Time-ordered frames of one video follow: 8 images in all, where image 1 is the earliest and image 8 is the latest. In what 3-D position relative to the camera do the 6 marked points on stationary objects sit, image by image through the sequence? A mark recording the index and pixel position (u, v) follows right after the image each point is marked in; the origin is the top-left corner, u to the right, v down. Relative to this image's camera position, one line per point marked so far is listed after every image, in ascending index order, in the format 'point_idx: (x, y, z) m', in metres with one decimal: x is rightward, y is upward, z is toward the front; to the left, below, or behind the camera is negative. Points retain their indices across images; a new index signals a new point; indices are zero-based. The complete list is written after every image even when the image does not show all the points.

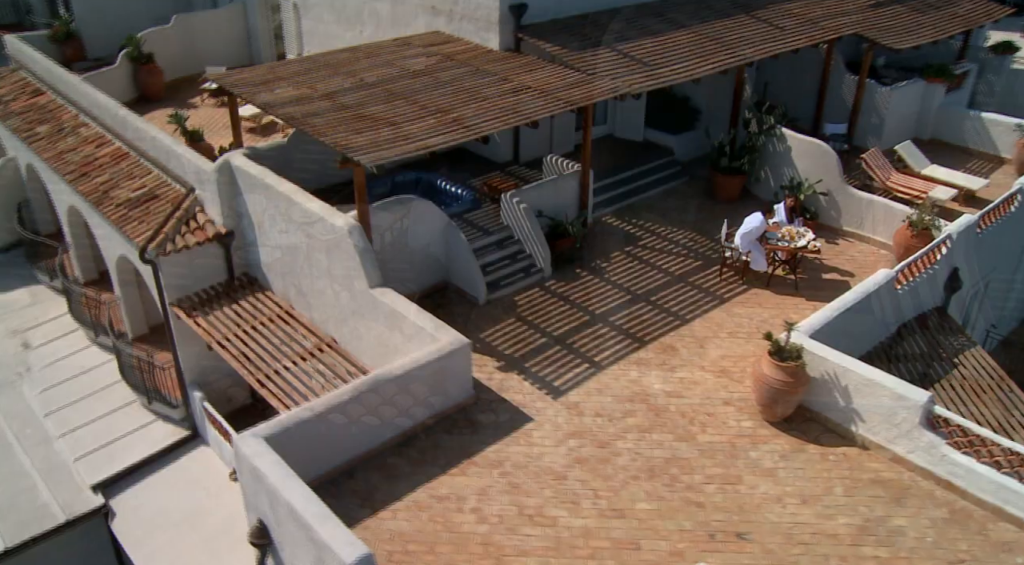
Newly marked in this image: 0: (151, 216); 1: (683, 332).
0: (-6.0, +1.1, +14.0) m
1: (+2.4, -0.7, +11.8) m
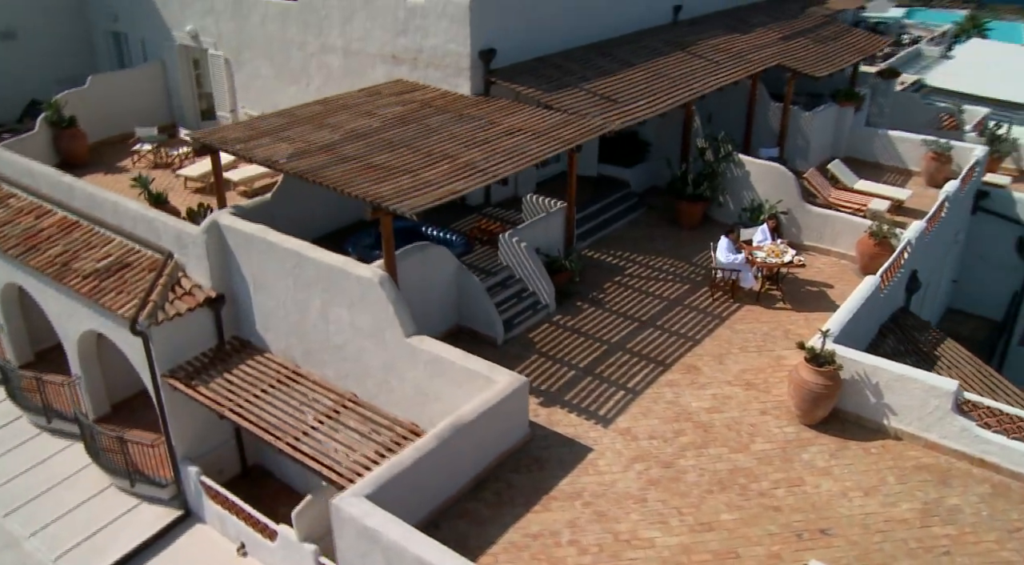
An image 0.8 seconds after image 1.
0: (-6.0, -0.1, +13.3) m
1: (+2.7, -1.0, +12.4) m
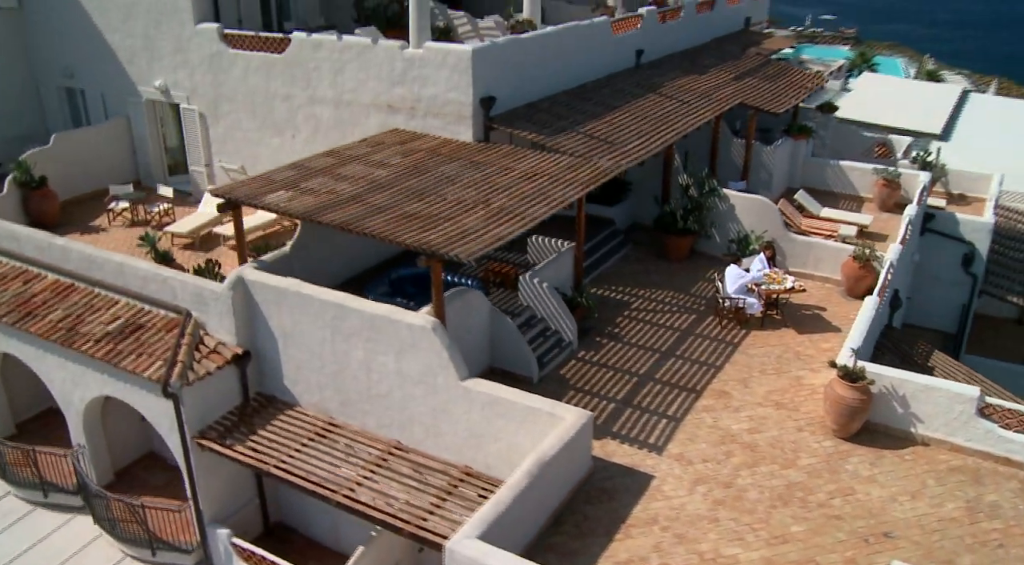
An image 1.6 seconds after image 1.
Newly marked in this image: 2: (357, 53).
0: (-5.6, -1.0, +13.0) m
1: (+3.3, -1.4, +13.0) m
2: (-2.9, +4.4, +16.2) m
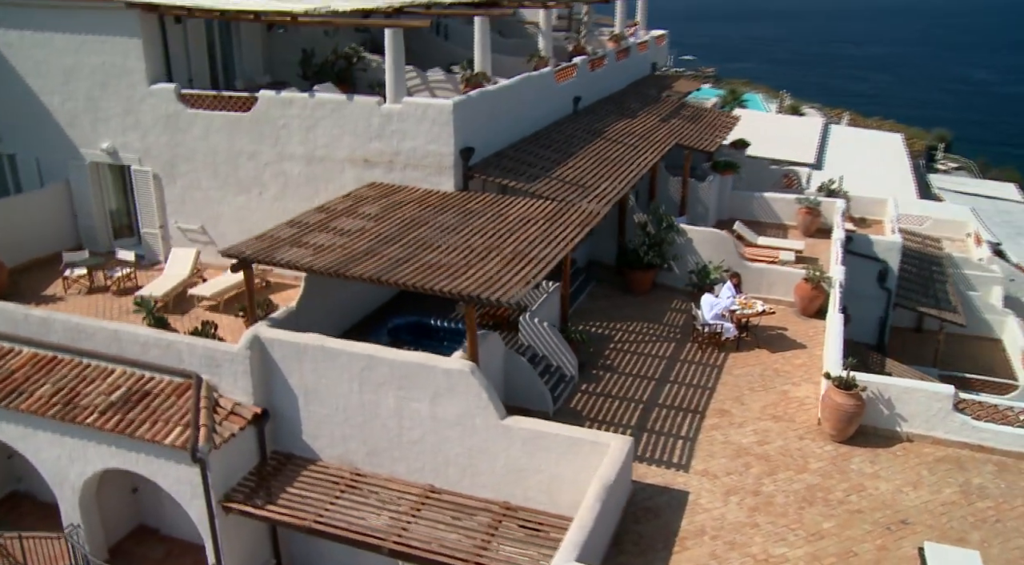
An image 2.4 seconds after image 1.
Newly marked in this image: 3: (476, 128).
0: (-5.3, -2.0, +12.7) m
1: (+3.5, -1.9, +14.2) m
2: (-3.5, +3.4, +16.5) m
3: (-0.7, +3.0, +16.6) m
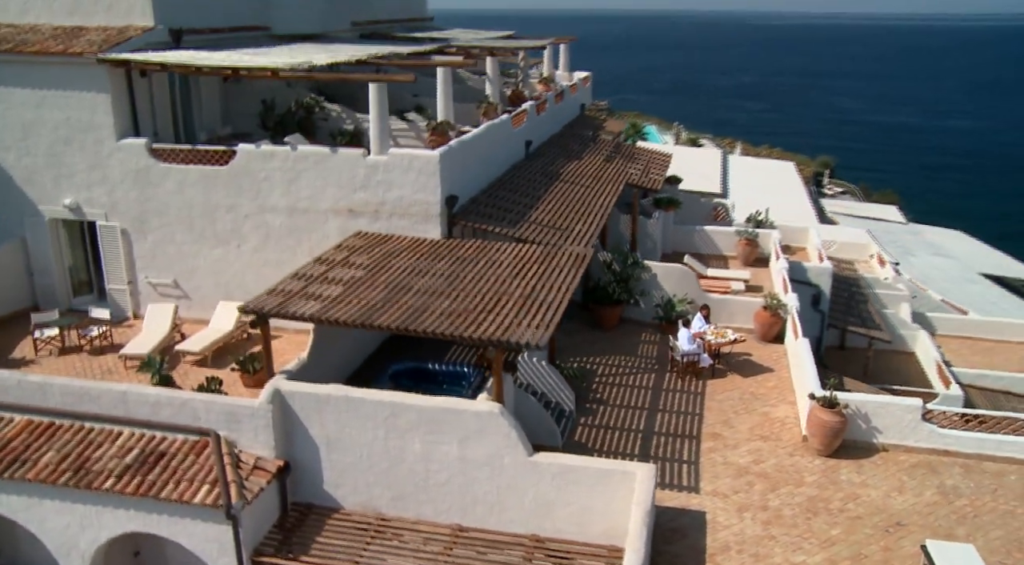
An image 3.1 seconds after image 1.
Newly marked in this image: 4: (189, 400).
0: (-4.9, -2.9, +12.7) m
1: (+3.5, -2.5, +15.3) m
2: (-3.9, +2.4, +16.9) m
3: (-1.1, +2.1, +17.3) m
4: (-5.1, -1.8, +13.3) m
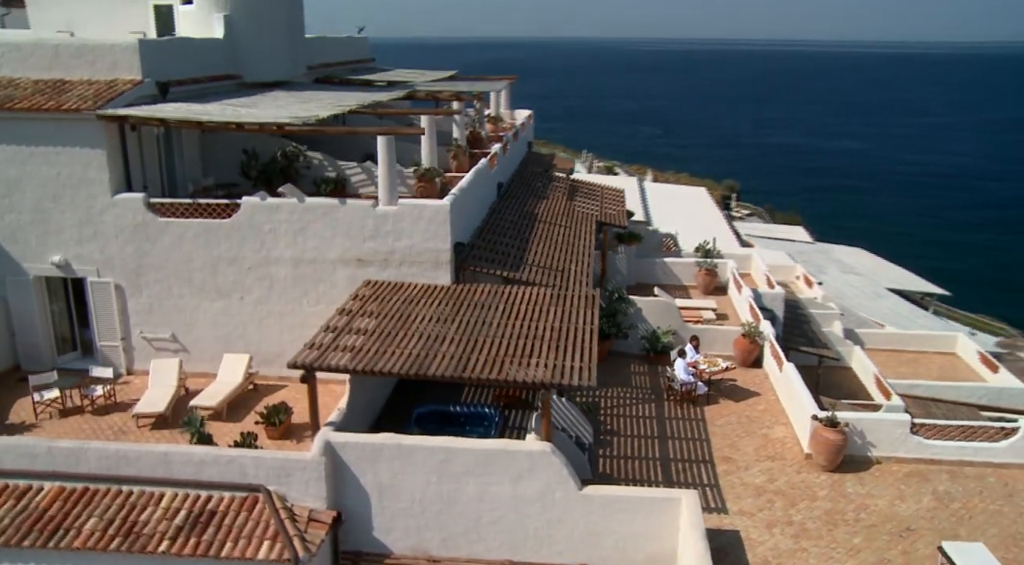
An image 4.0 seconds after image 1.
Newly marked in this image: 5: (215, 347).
0: (-4.1, -3.8, +12.9) m
1: (+4.0, -3.1, +16.4) m
2: (-3.9, +1.4, +17.2) m
3: (-1.1, +1.2, +18.0) m
4: (-4.4, -2.8, +13.4) m
5: (-6.4, -1.4, +18.3) m
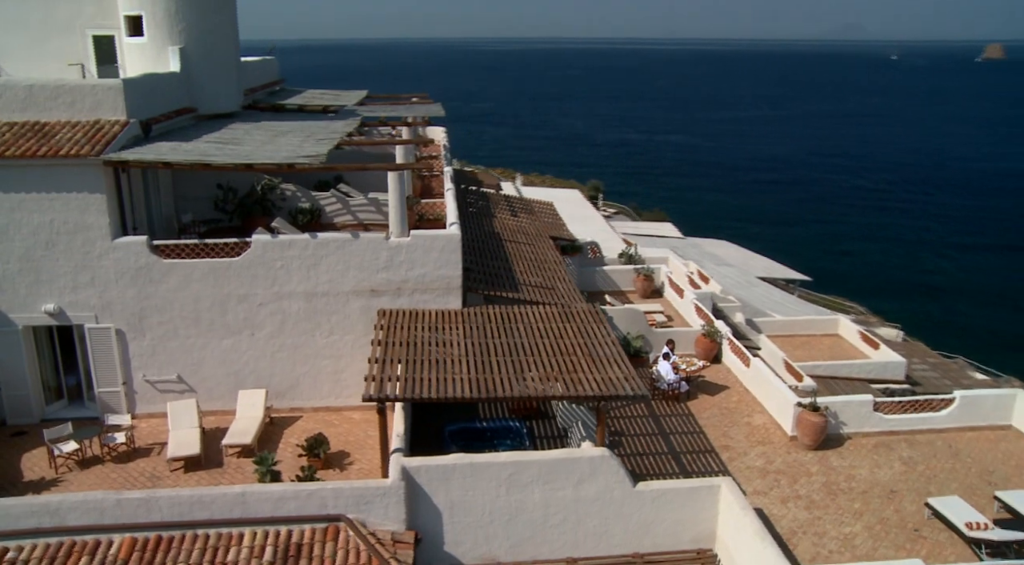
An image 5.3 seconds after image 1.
0: (-2.8, -4.4, +13.5) m
1: (+4.4, -3.3, +18.5) m
2: (-3.7, +0.7, +17.9) m
3: (-1.1, +0.7, +19.1) m
4: (-3.3, -3.4, +14.1) m
5: (-6.2, -2.2, +18.5) m
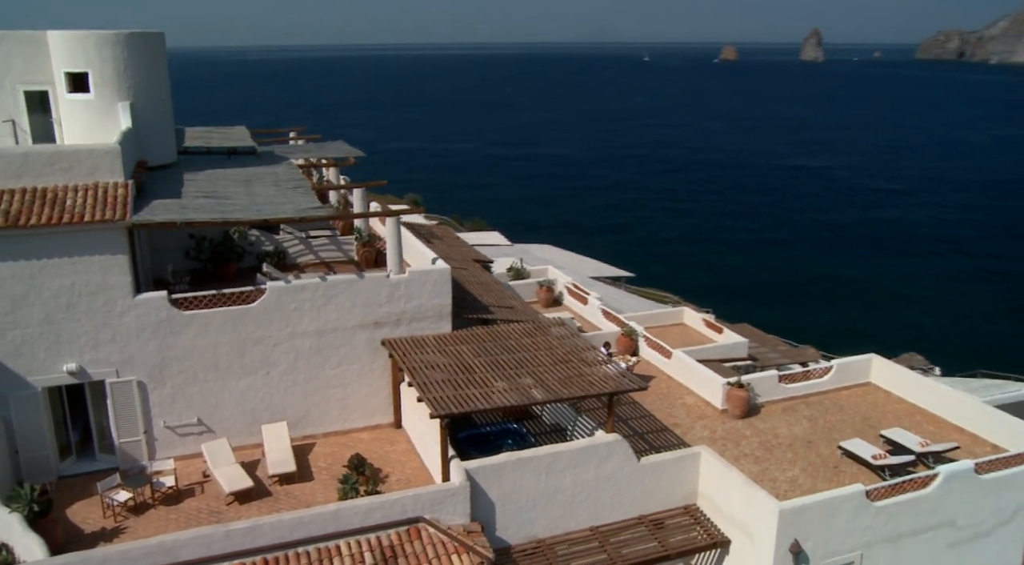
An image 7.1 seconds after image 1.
0: (-1.6, -5.1, +16.0) m
1: (+4.0, -3.6, +22.7) m
2: (-4.0, -0.1, +20.0) m
3: (-1.8, +0.1, +21.8) m
4: (-2.2, -4.2, +16.4) m
5: (-6.3, -3.3, +19.9) m
